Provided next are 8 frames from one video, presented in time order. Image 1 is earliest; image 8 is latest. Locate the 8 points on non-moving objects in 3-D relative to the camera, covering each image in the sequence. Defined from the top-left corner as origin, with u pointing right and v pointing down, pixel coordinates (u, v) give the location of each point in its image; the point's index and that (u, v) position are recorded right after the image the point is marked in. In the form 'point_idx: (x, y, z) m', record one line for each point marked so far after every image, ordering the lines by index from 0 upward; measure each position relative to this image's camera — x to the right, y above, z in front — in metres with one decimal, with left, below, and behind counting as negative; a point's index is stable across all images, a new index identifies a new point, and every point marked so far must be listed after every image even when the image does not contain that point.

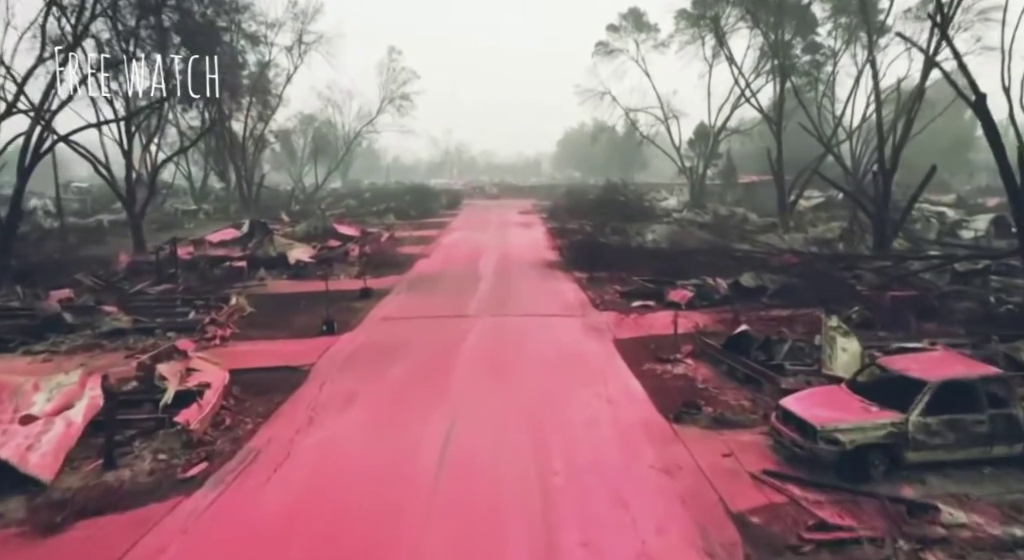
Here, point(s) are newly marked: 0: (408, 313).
0: (-2.1, -0.7, +13.6) m
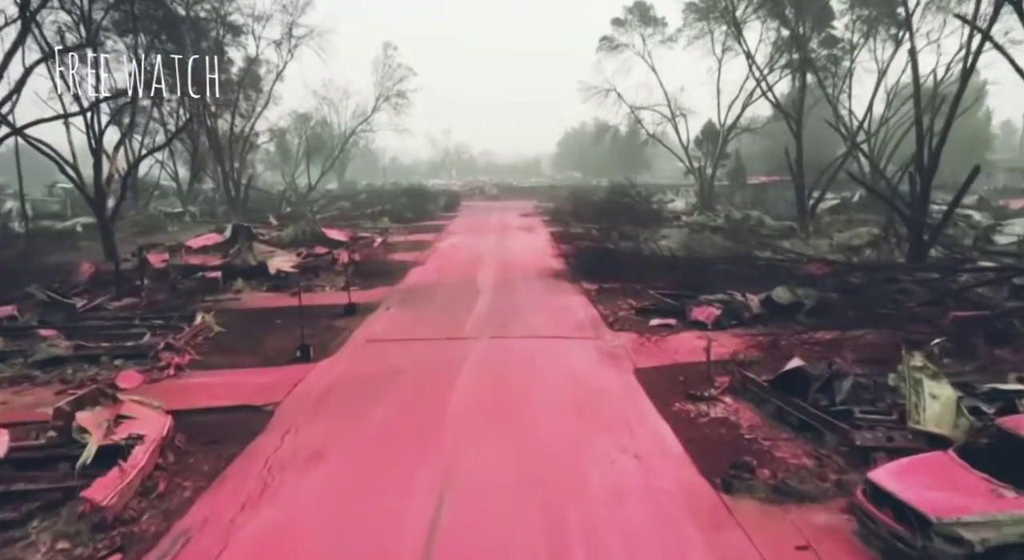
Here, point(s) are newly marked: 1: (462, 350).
0: (-2.1, -1.0, +11.9) m
1: (-0.8, -1.2, +11.0) m
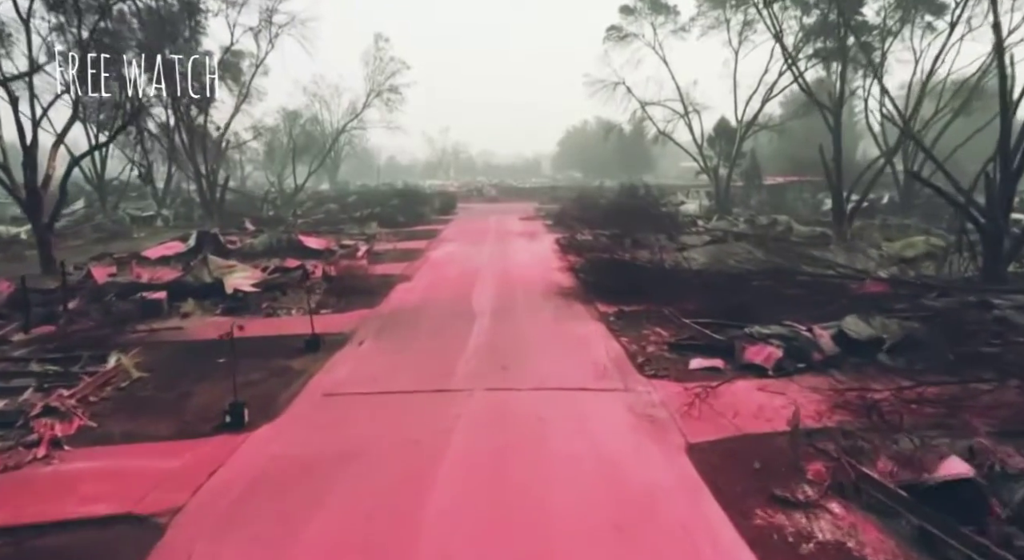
0: (-2.0, -1.5, +9.2) m
1: (-0.8, -1.6, +8.3) m
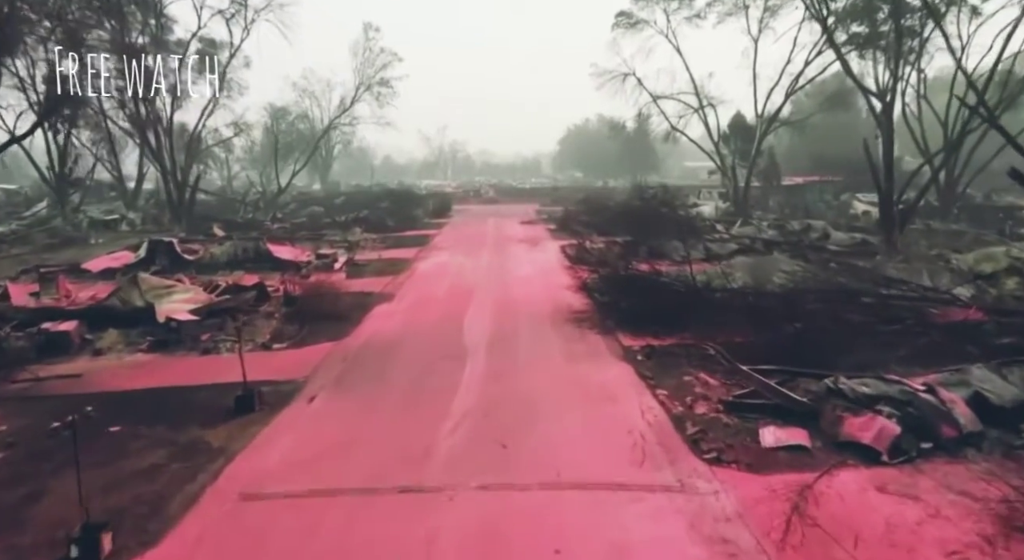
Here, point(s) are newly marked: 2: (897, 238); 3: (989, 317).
0: (-2.0, -1.9, +6.4) m
1: (-0.8, -2.1, +5.5) m
2: (+10.8, +1.2, +18.5) m
3: (+7.8, -0.6, +10.7) m
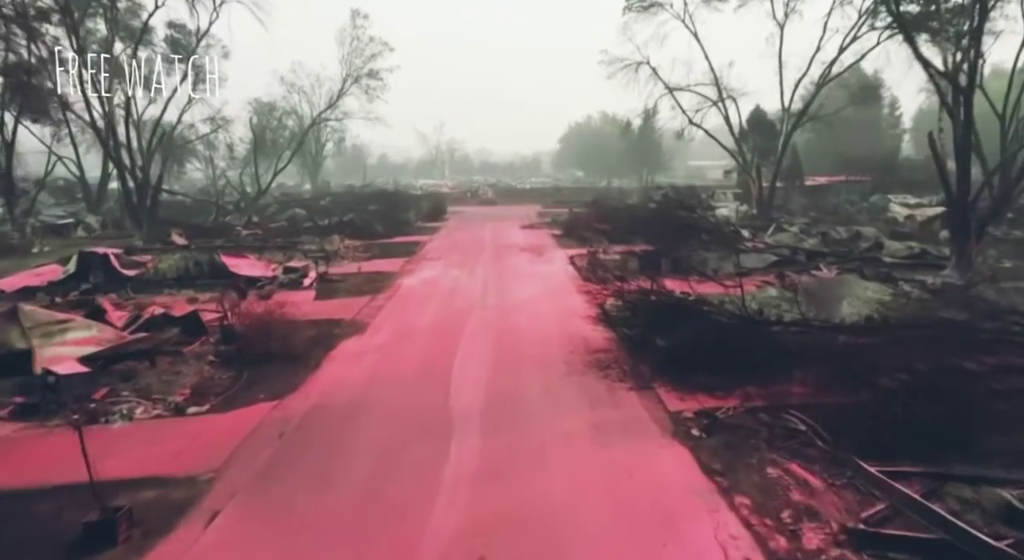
0: (-2.0, -2.4, +3.5) m
1: (-0.7, -2.5, +2.6) m
2: (+10.9, +0.7, +15.6) m
3: (+7.8, -1.0, +7.8) m
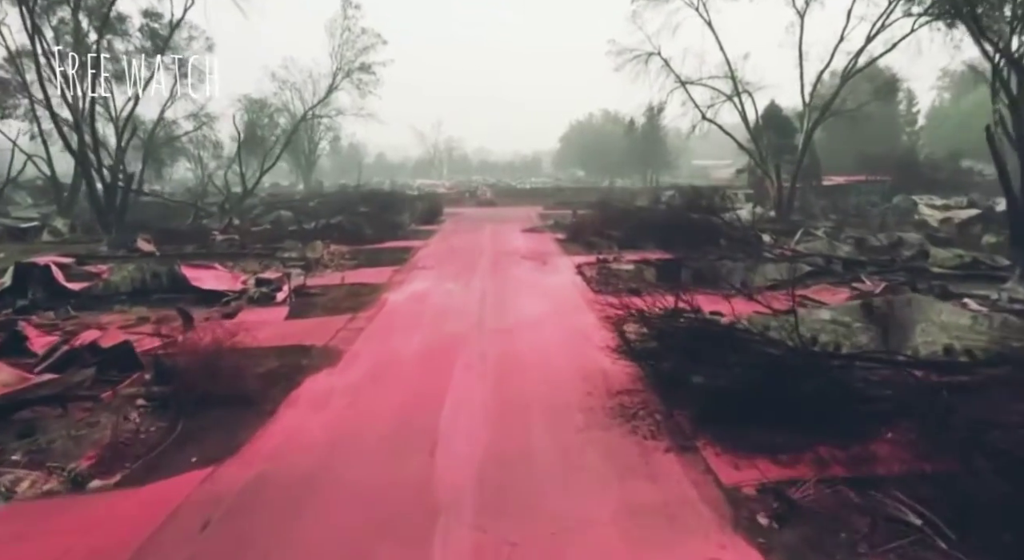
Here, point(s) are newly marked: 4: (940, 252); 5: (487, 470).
0: (-1.9, -2.7, +1.5) m
1: (-0.7, -2.9, +0.7) m
2: (+10.9, +0.4, +13.6) m
3: (+7.8, -1.4, +5.9) m
4: (+10.5, +0.7, +16.1) m
5: (-0.2, -1.8, +6.4) m
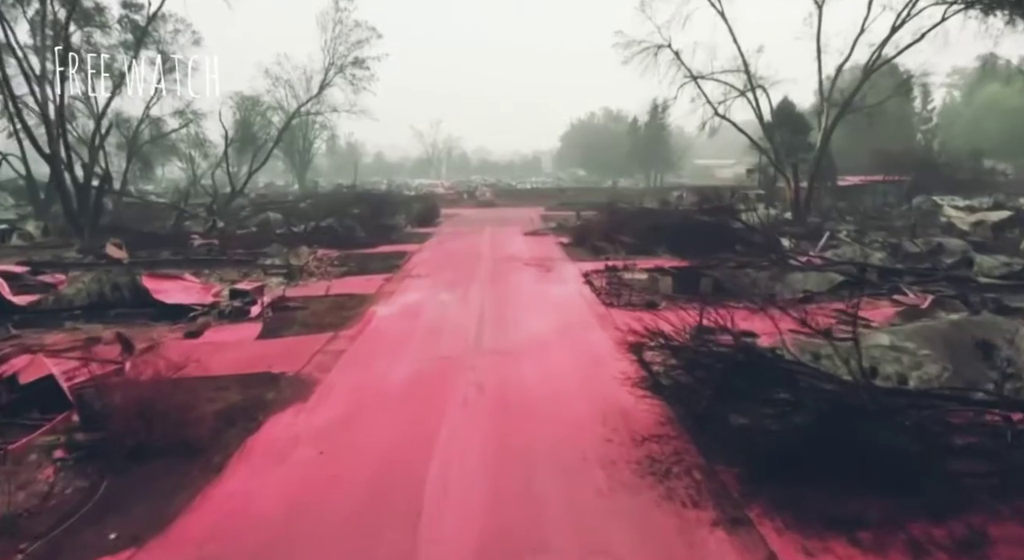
0: (-1.9, -2.9, +0.1) m
1: (-0.6, -3.1, -0.8) m
2: (+10.9, +0.2, +12.2) m
3: (+7.9, -1.6, +4.4) m
4: (+10.5, +0.4, +14.6) m
5: (-0.2, -2.0, +4.9) m
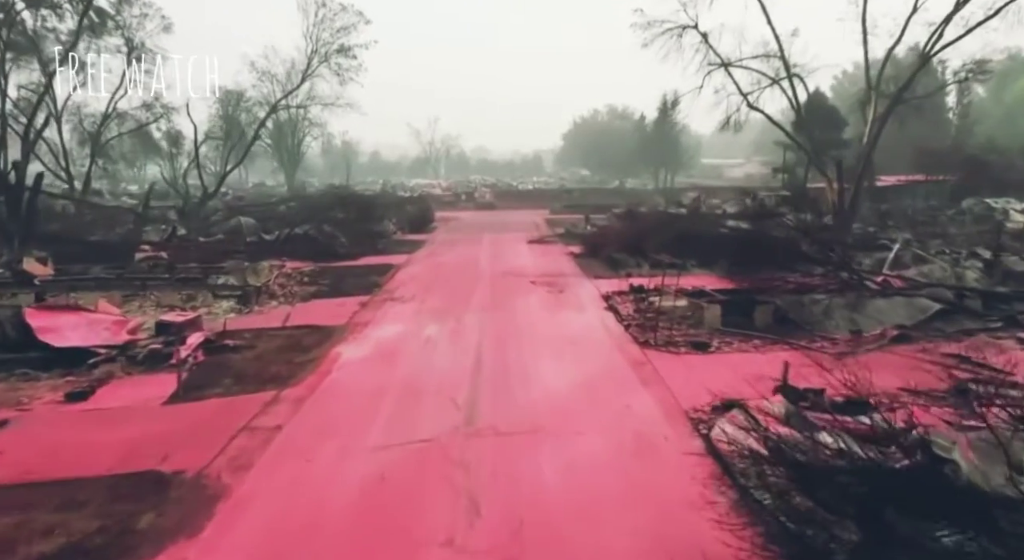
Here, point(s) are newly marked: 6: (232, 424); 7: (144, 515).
0: (-1.8, -3.4, -3.0) m
1: (-0.5, -3.6, -3.8) m
2: (+11.0, -0.3, +9.1) m
3: (+8.0, -2.1, +1.3) m
4: (+10.6, 0.0, +11.6) m
5: (-0.1, -2.5, +1.8) m
6: (-3.1, -1.6, +7.3) m
7: (-3.0, -1.9, +5.4) m
